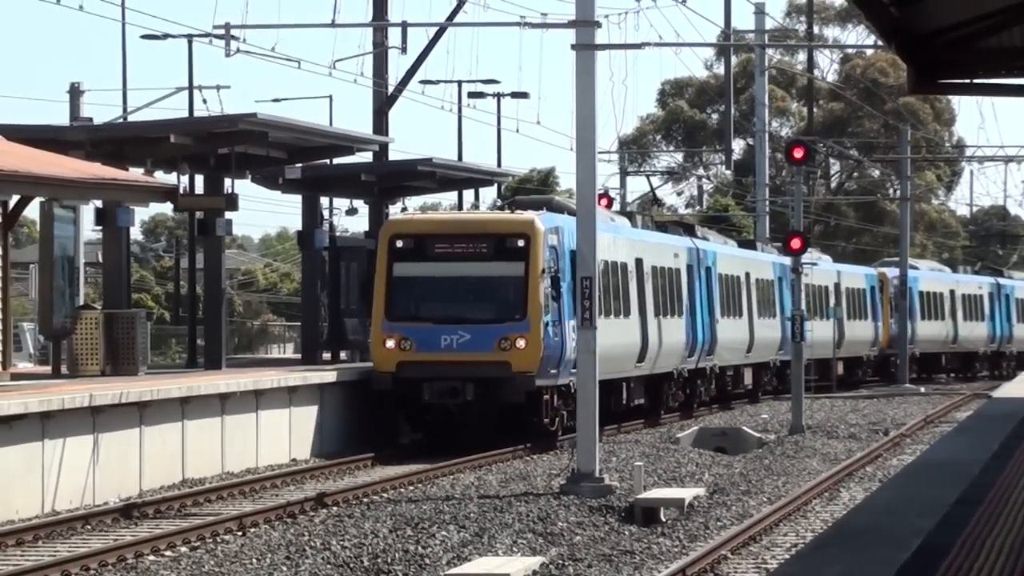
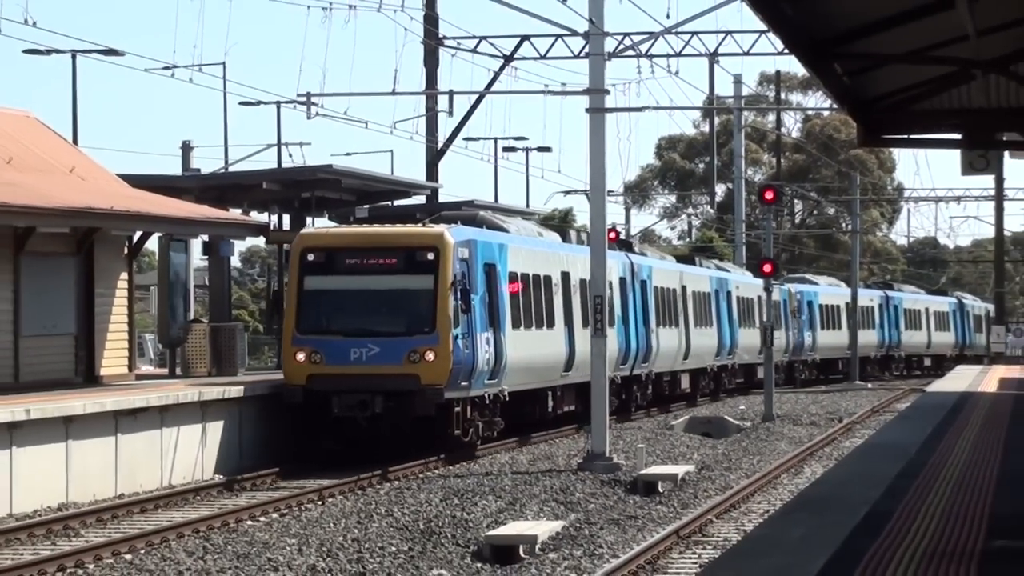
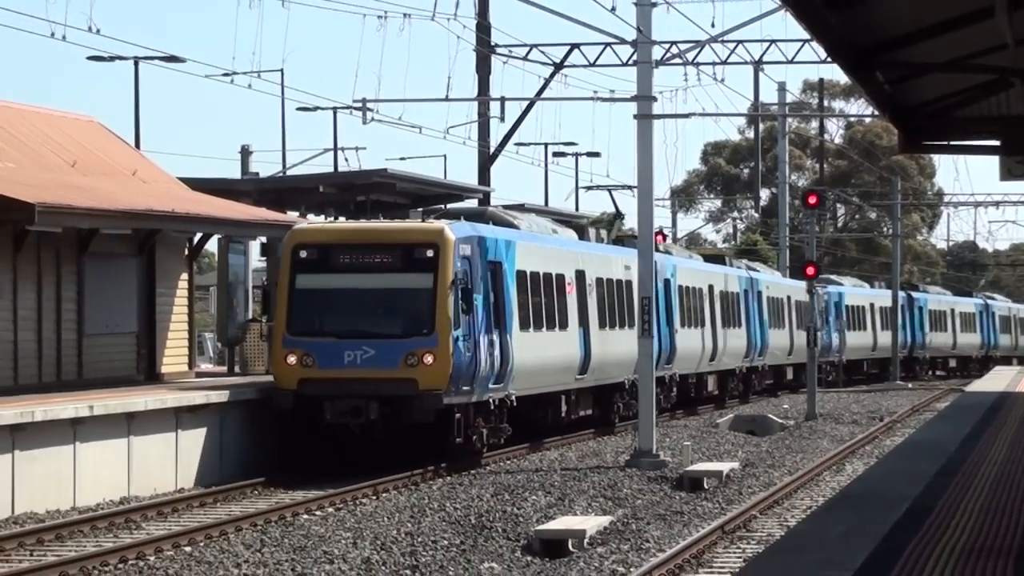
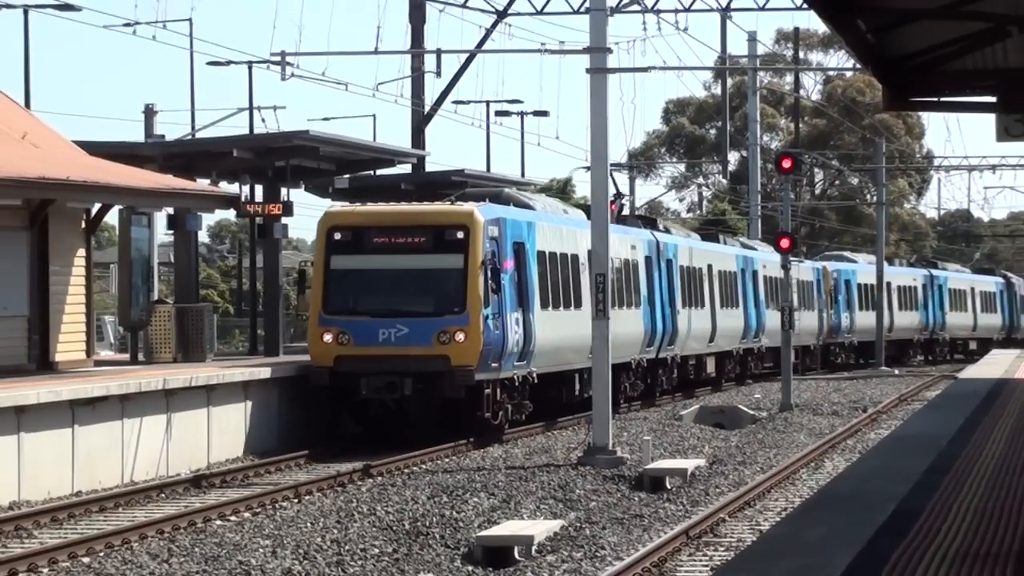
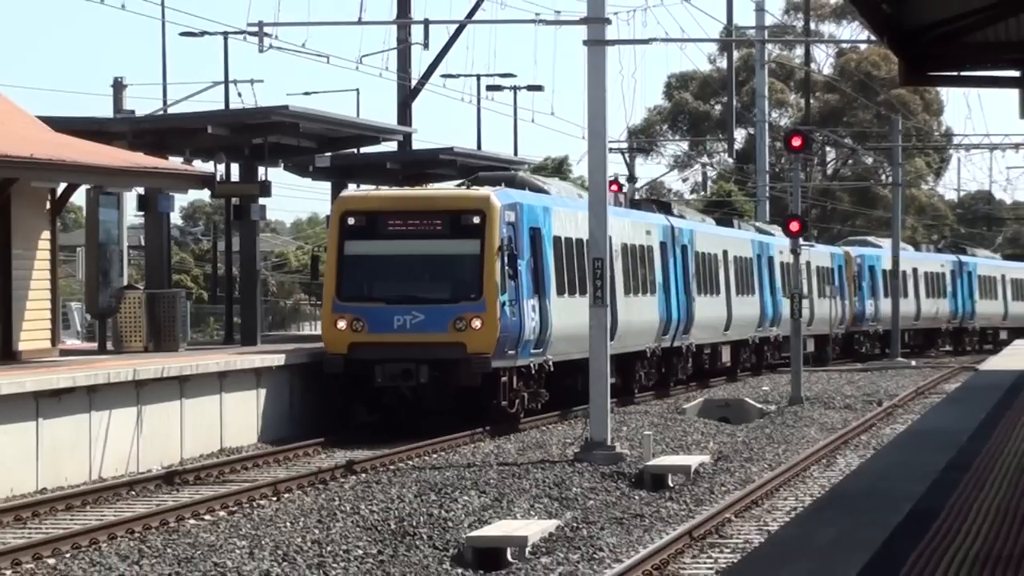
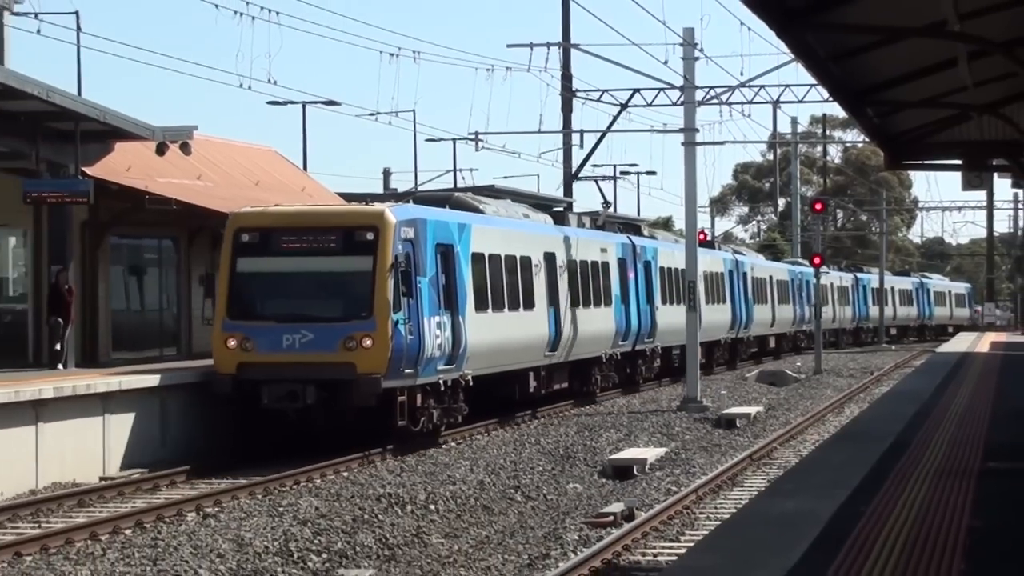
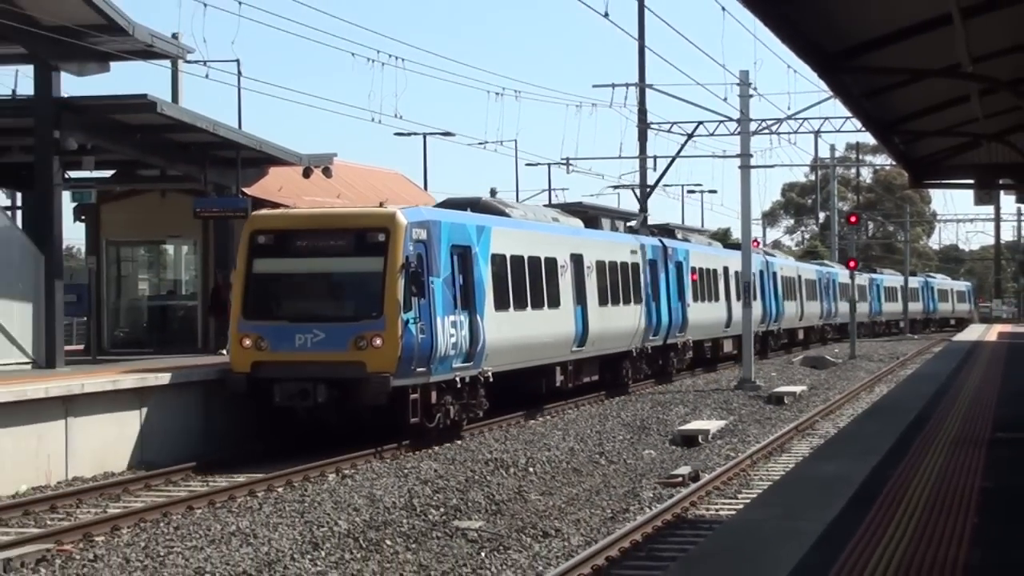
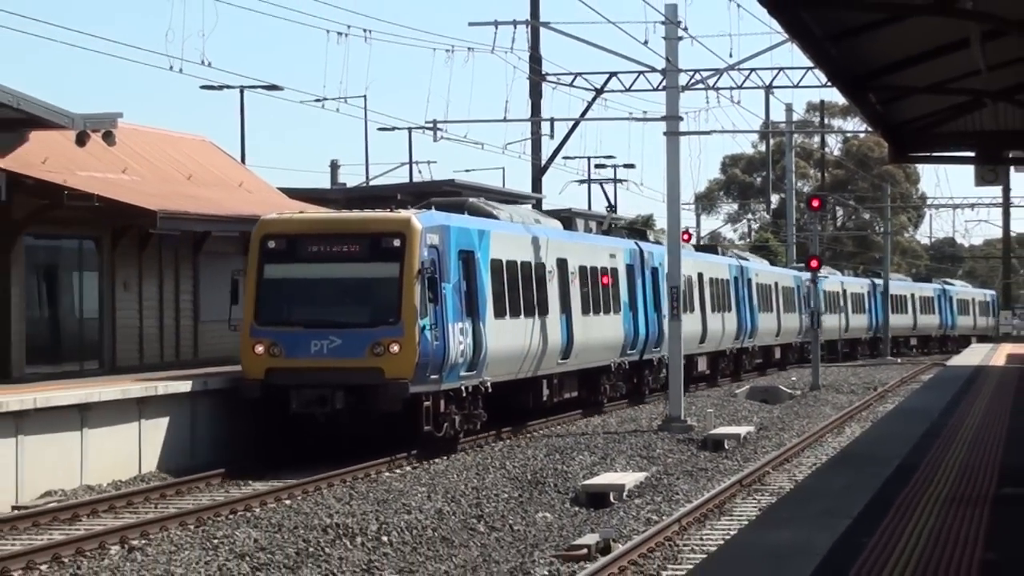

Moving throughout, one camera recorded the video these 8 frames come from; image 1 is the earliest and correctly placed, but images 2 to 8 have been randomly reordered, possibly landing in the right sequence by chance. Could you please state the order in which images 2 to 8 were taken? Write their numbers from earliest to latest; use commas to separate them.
5, 4, 2, 3, 8, 6, 7
